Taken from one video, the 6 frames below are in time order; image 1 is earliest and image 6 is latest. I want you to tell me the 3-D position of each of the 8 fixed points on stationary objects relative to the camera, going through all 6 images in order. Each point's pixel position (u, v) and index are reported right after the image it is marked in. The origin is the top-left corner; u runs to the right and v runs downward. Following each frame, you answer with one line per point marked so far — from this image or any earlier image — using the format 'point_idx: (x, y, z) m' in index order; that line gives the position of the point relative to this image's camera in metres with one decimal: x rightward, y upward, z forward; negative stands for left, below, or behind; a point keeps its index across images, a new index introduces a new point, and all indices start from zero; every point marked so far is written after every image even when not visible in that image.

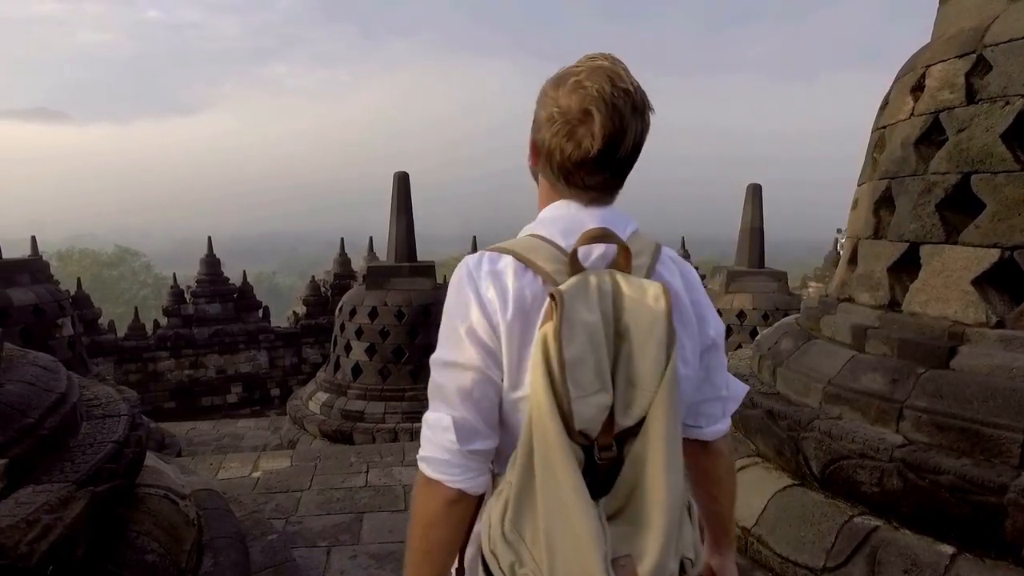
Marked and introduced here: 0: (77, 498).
0: (-0.7, -0.4, +1.1) m
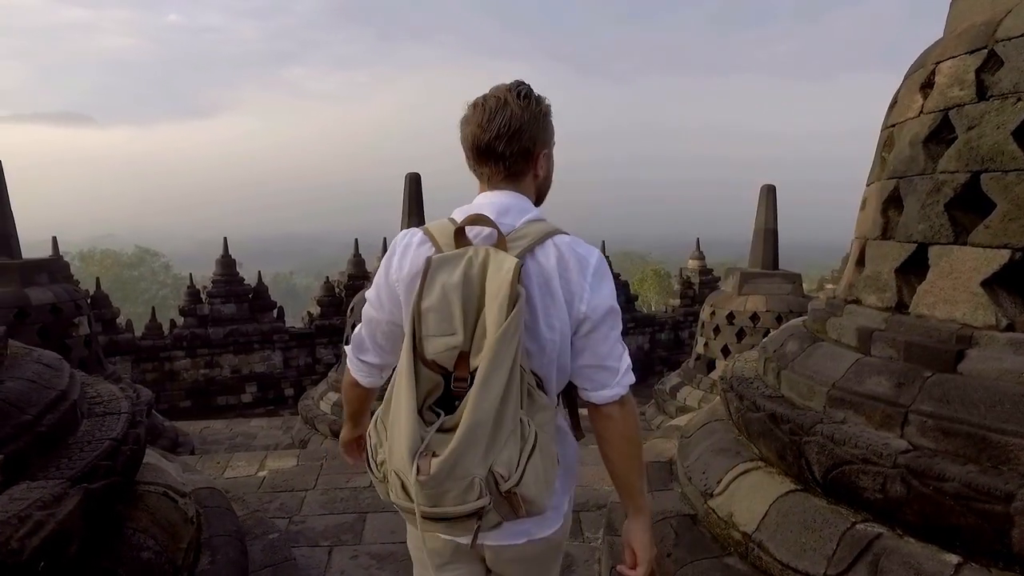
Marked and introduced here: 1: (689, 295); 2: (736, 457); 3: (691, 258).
0: (-0.8, -0.4, +1.1) m
1: (+3.9, -0.2, +13.7) m
2: (+0.6, -0.5, +1.7) m
3: (+4.1, +0.7, +14.3) m
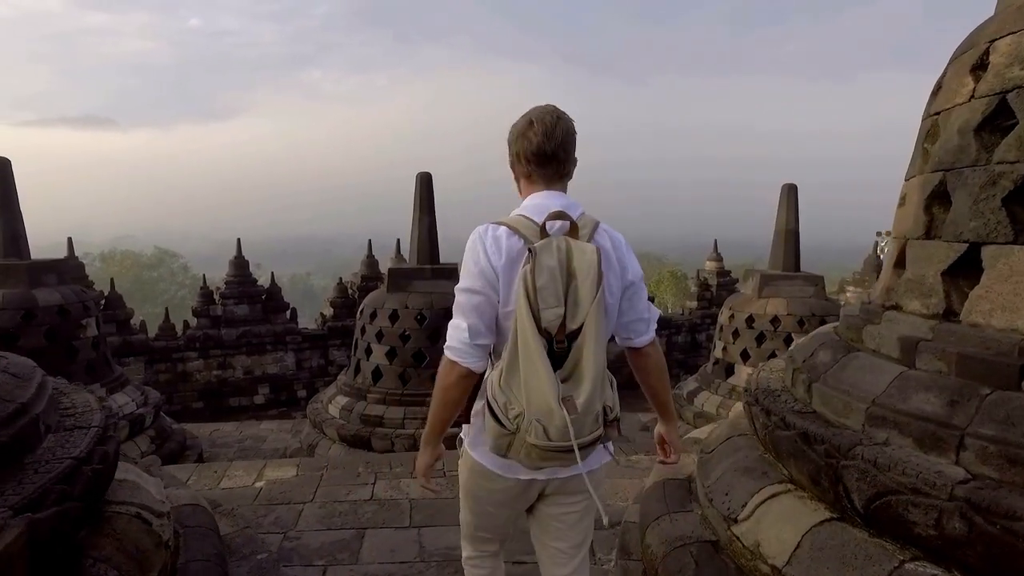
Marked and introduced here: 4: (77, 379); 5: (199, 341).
0: (-0.8, -0.4, +1.0) m
1: (+4.2, -0.2, +13.5) m
2: (+0.6, -0.5, +1.5) m
3: (+4.4, +0.6, +14.1) m
4: (-3.4, -0.7, +4.9) m
5: (-4.9, -0.8, +9.8) m
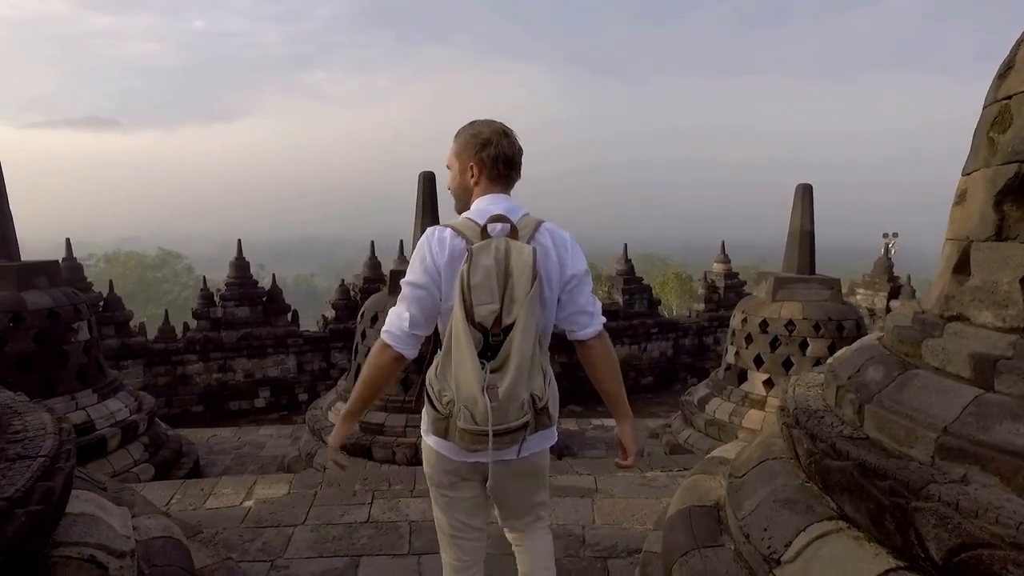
0: (-0.7, -0.4, +0.8) m
1: (+4.3, -0.2, +13.3) m
2: (+0.6, -0.5, +1.3) m
3: (+4.5, +0.6, +13.9) m
4: (-3.4, -0.7, +4.7) m
5: (-4.8, -0.9, +9.7) m
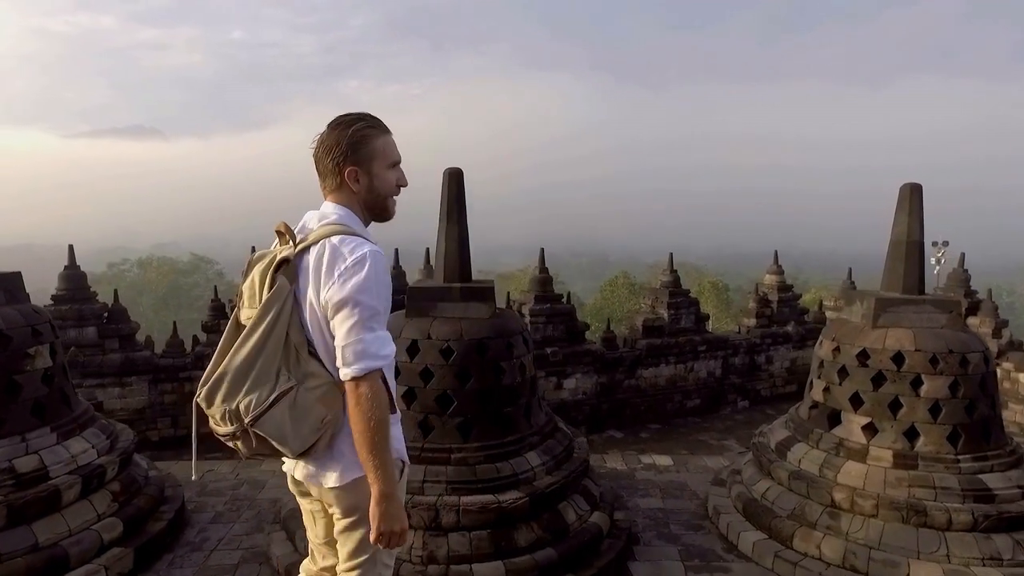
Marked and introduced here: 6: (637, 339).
0: (-0.7, -0.5, -0.1) m
1: (+4.9, -0.5, +12.1) m
2: (+0.7, -0.6, +0.4) m
3: (+5.2, +0.3, +12.7) m
4: (-3.1, -0.8, +3.9) m
5: (-4.3, -1.0, +8.9) m
6: (+2.1, -0.9, +10.7) m
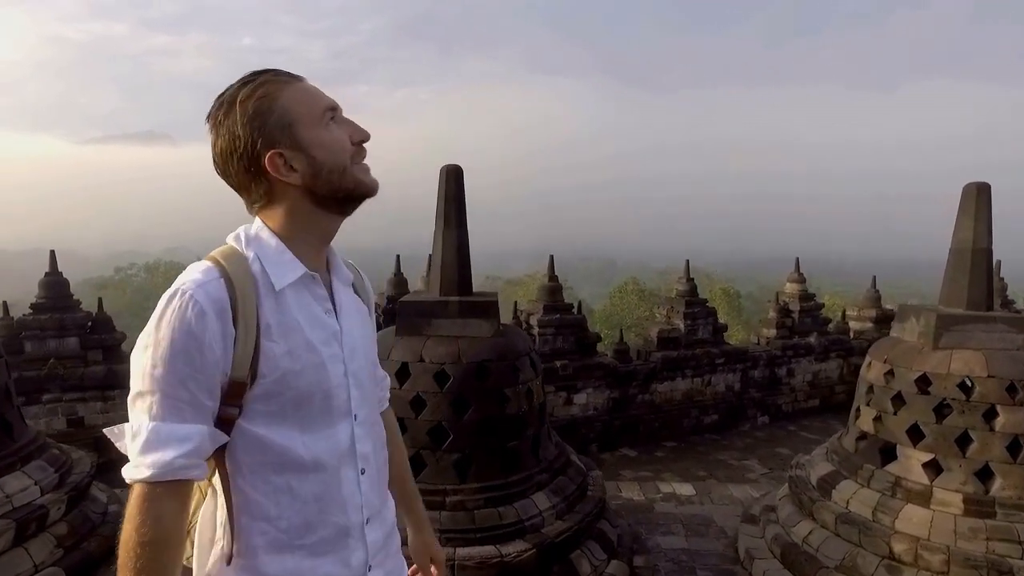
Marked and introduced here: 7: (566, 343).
0: (-0.7, -0.5, -0.7) m
1: (+5.1, -0.7, +11.5) m
2: (+0.7, -0.6, -0.2) m
3: (+5.3, +0.1, +12.1) m
4: (-3.1, -0.9, +3.4) m
5: (-4.3, -1.1, +8.4) m
6: (+2.2, -1.0, +10.0) m
7: (+0.8, -0.8, +9.2) m
